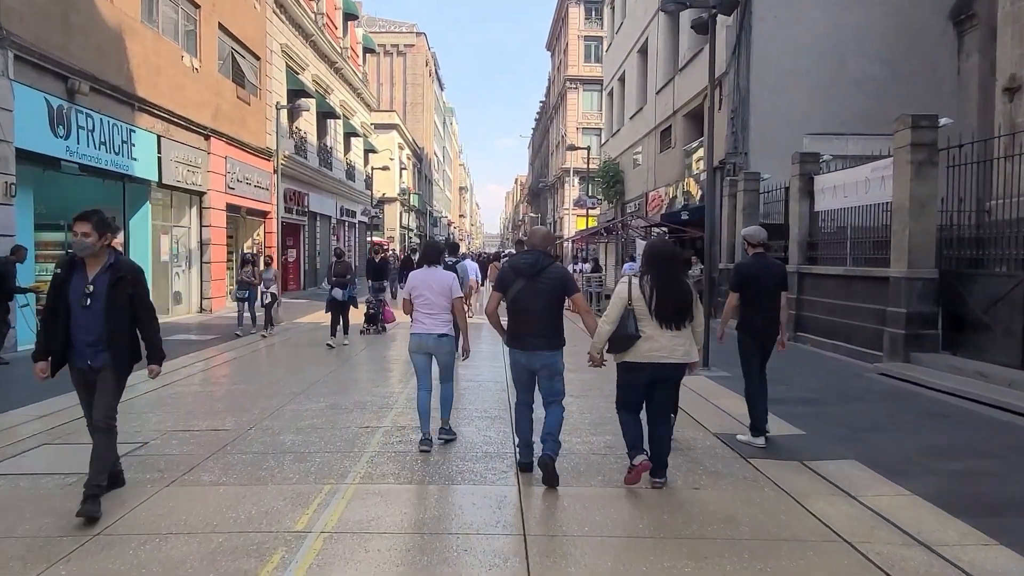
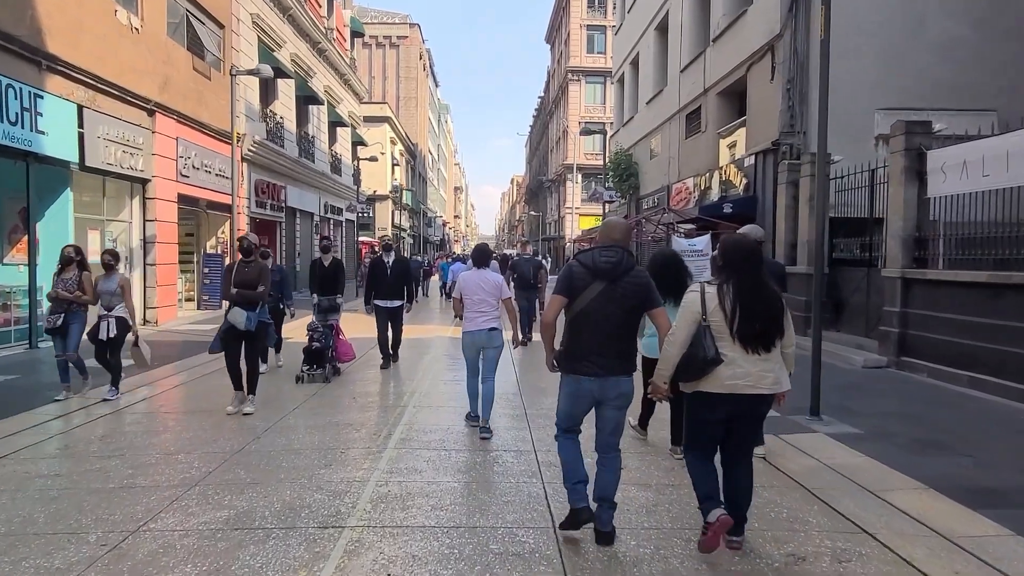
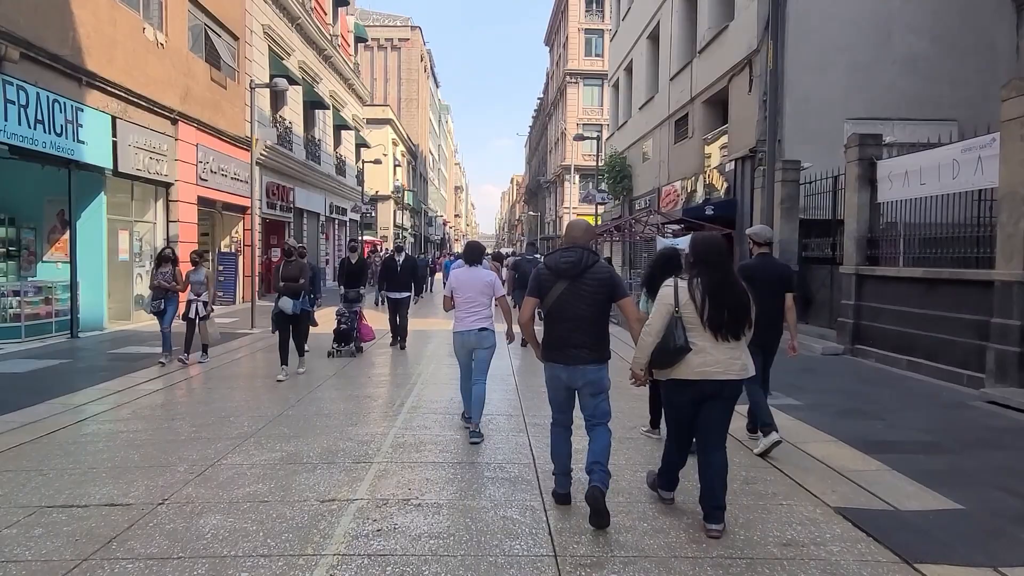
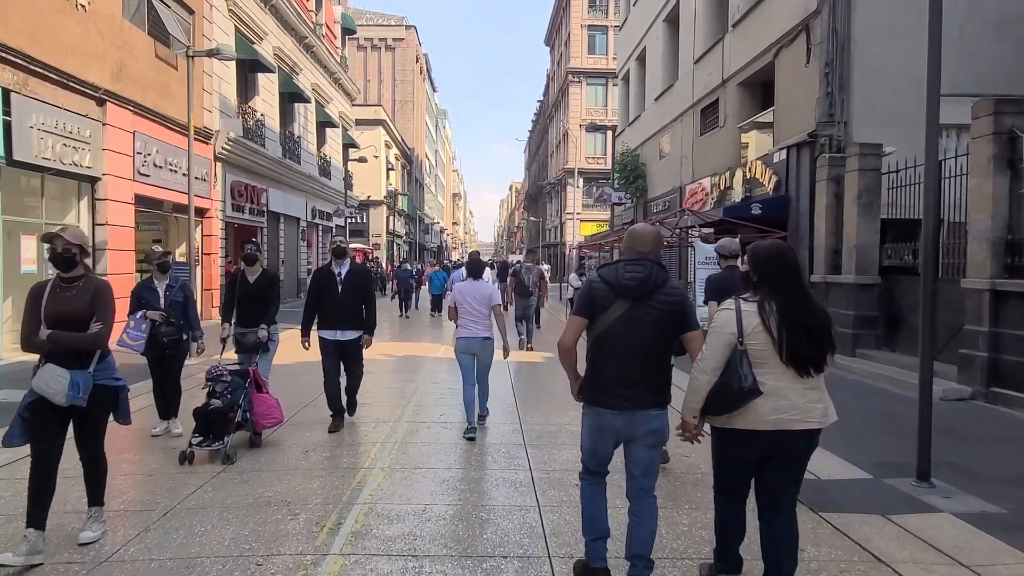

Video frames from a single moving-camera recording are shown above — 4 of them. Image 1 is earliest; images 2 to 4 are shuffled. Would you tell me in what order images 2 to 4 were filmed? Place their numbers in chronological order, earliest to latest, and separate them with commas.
3, 2, 4
